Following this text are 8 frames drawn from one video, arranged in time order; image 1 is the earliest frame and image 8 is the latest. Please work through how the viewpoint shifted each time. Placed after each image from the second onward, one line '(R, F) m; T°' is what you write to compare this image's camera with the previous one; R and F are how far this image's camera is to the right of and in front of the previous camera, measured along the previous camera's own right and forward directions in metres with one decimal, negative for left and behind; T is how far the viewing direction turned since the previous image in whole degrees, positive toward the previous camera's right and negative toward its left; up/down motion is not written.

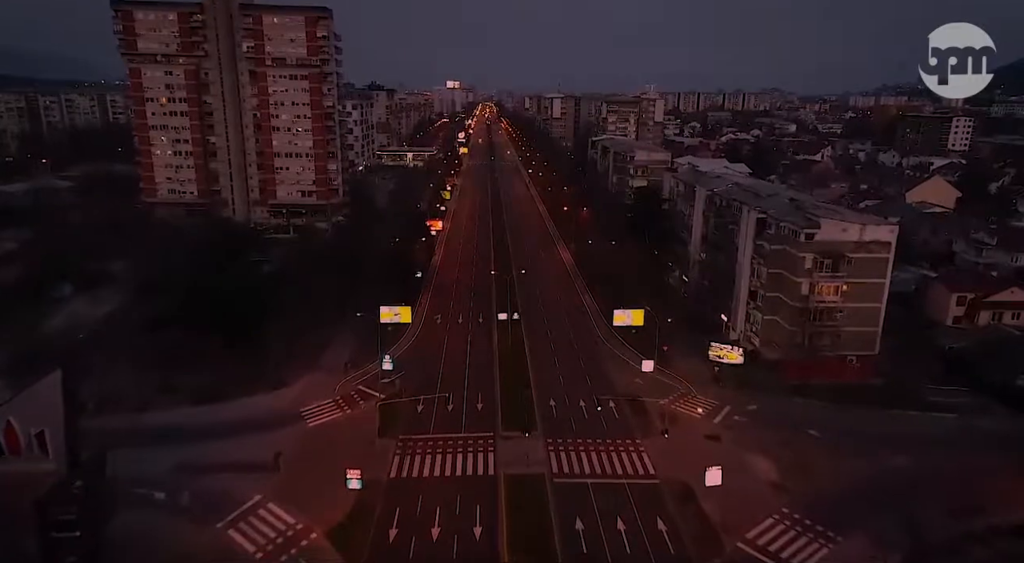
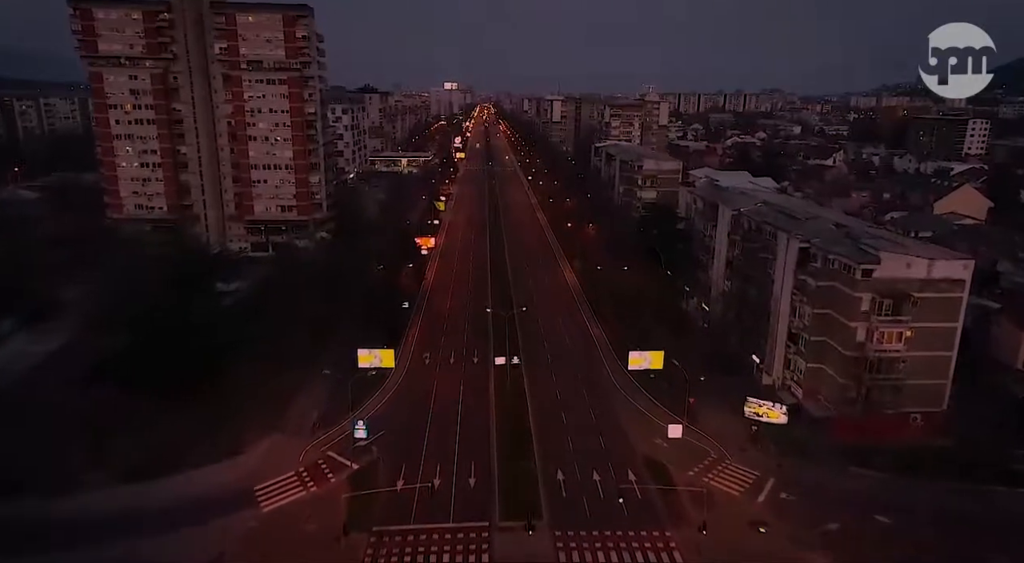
(0.0, +4.1) m; 0°
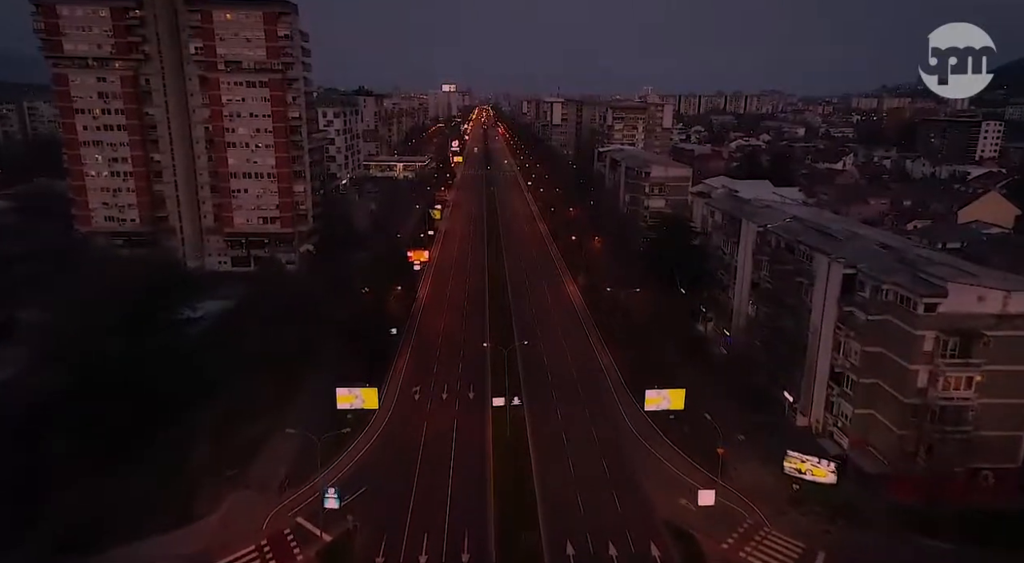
(0.0, +3.2) m; 0°
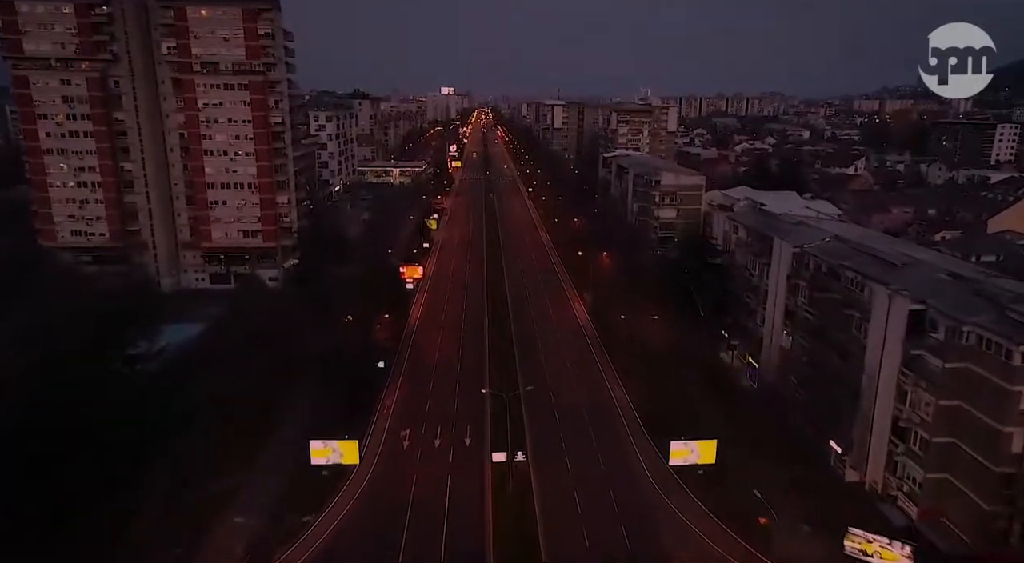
(-0.1, +3.2) m; 0°
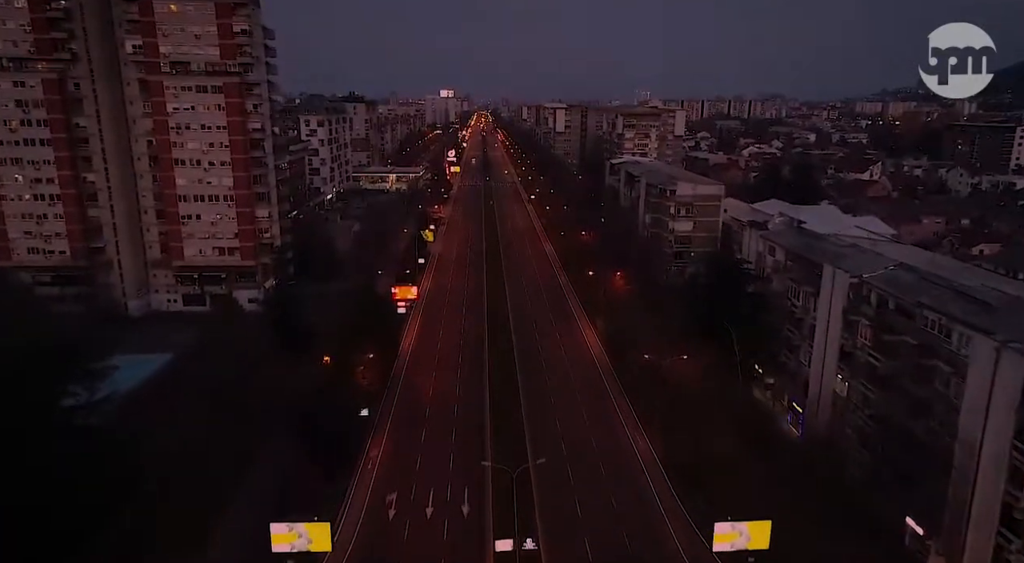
(-0.2, +3.6) m; 0°
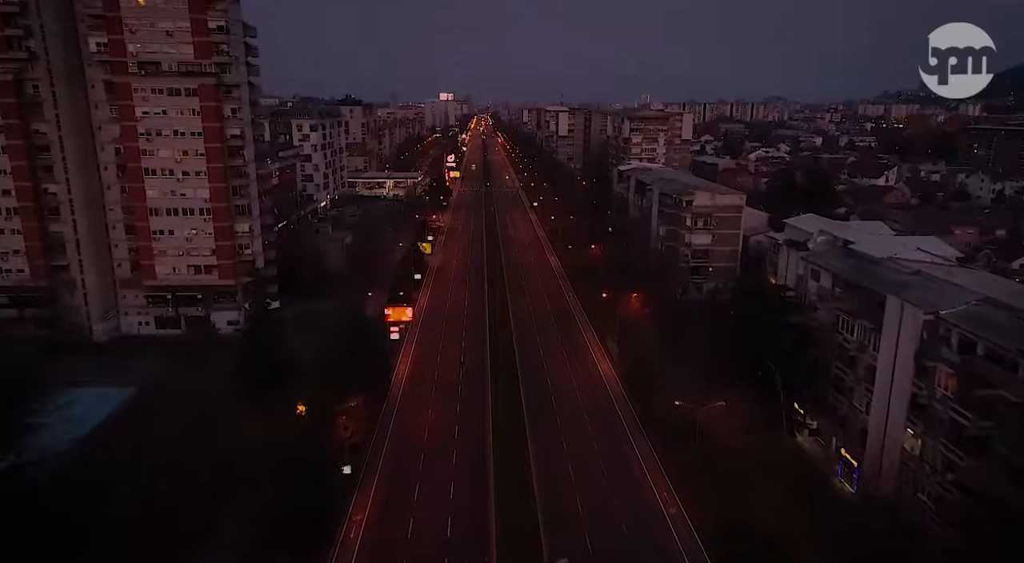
(-0.2, +3.2) m; 0°
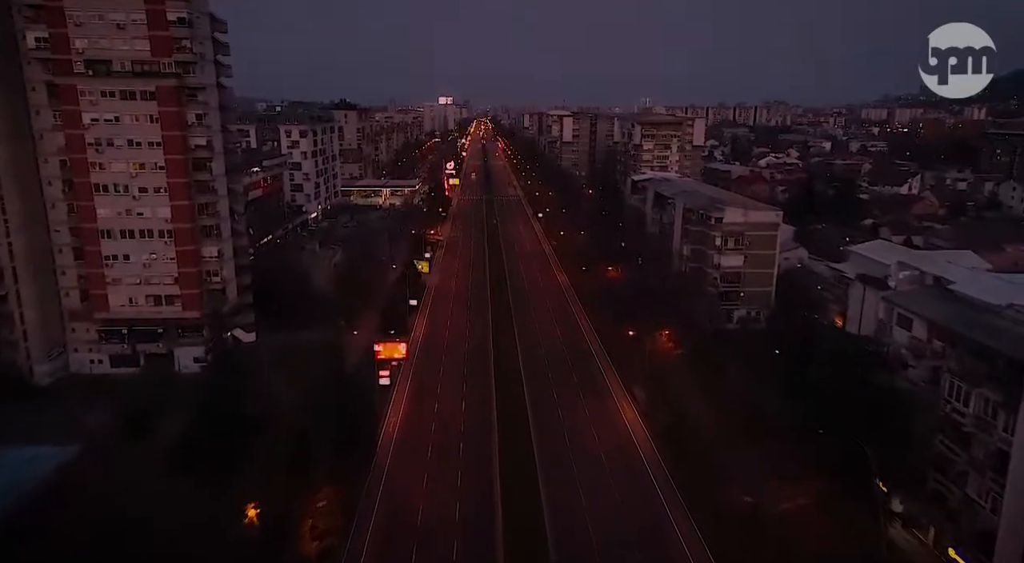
(-0.4, +4.3) m; 0°
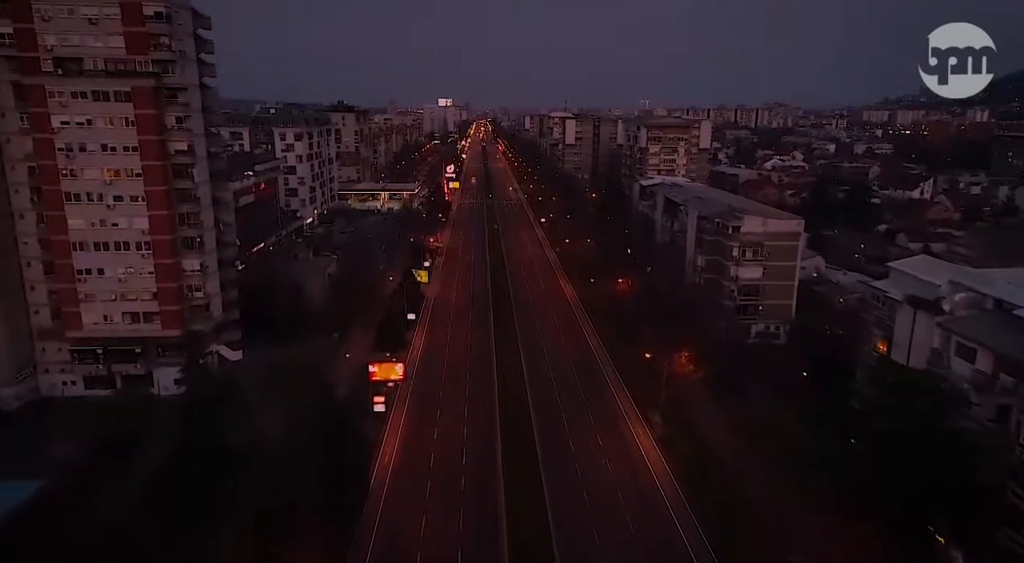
(-0.2, +2.1) m; 0°
